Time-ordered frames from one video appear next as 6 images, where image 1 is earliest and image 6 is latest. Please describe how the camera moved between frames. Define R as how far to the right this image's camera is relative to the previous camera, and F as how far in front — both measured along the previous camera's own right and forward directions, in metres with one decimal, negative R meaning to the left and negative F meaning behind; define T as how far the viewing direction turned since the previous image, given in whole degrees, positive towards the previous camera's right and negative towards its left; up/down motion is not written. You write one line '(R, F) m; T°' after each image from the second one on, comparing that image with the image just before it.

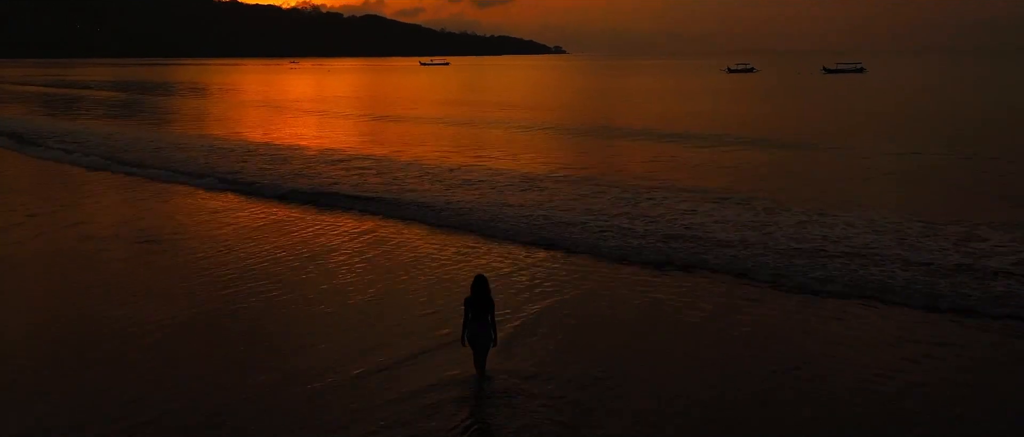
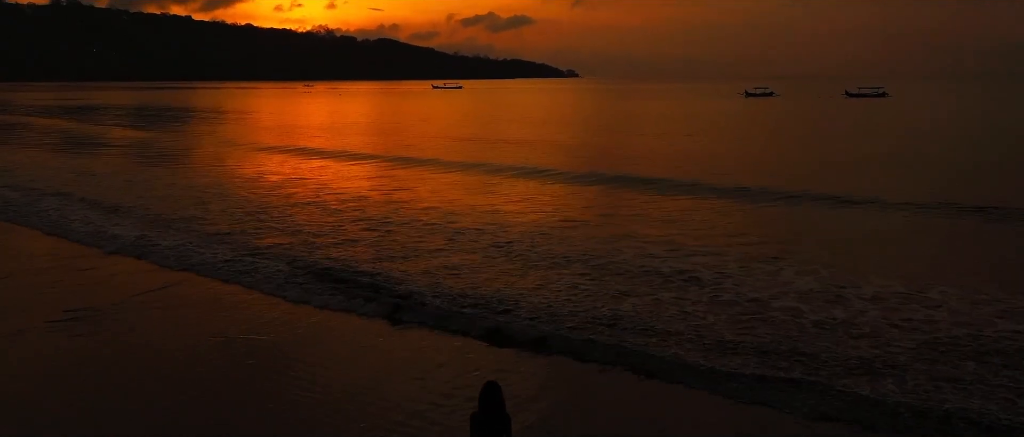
(-0.1, +1.8) m; -1°
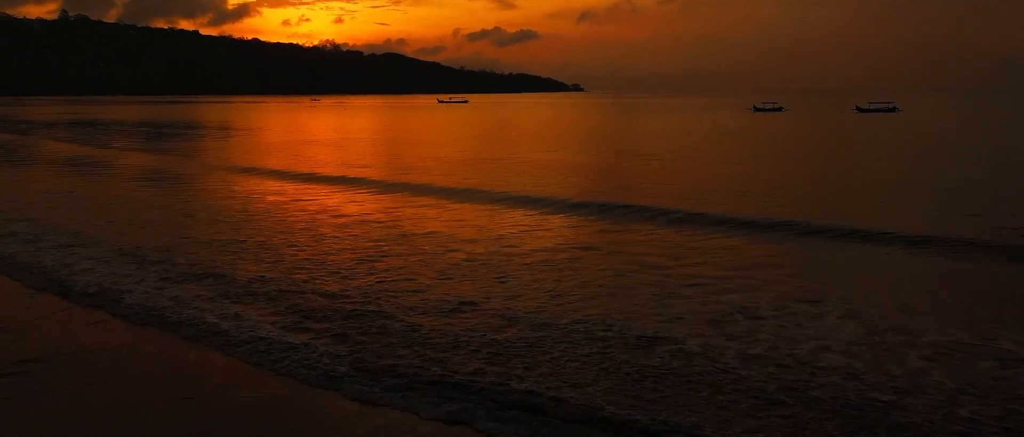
(-0.1, +0.9) m; 0°
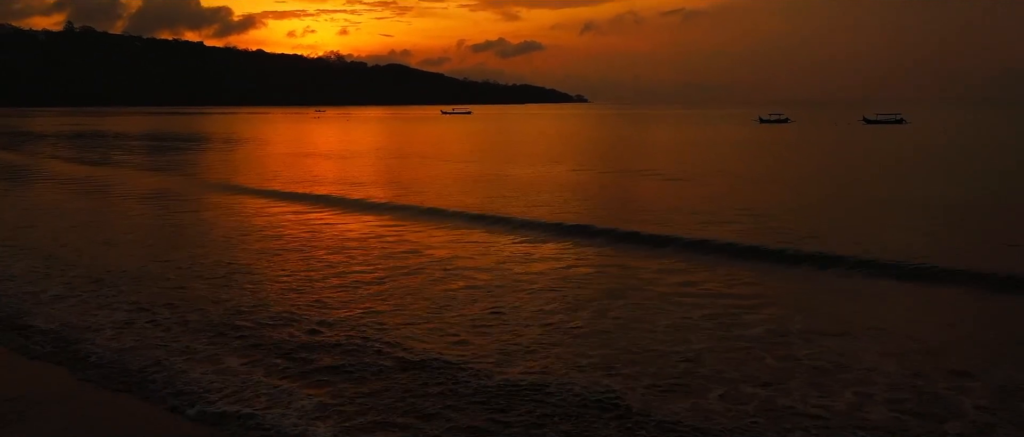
(0.0, +0.8) m; 0°
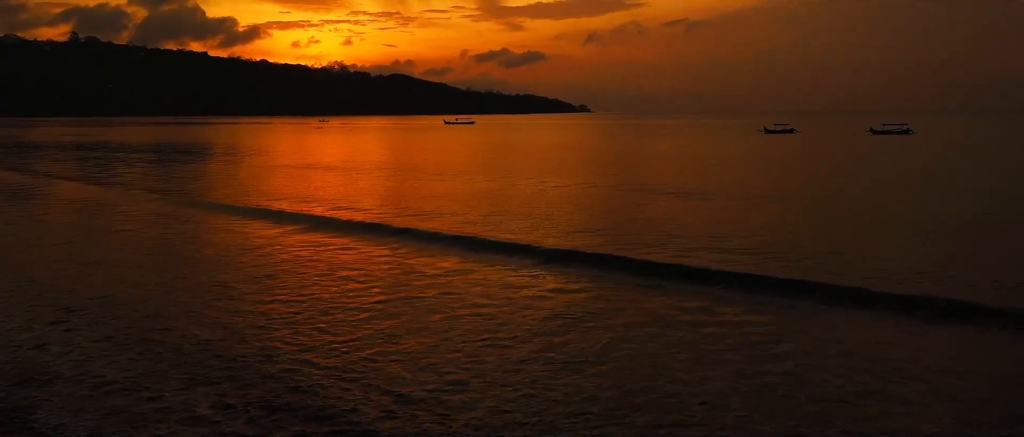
(-0.1, +0.7) m; 0°
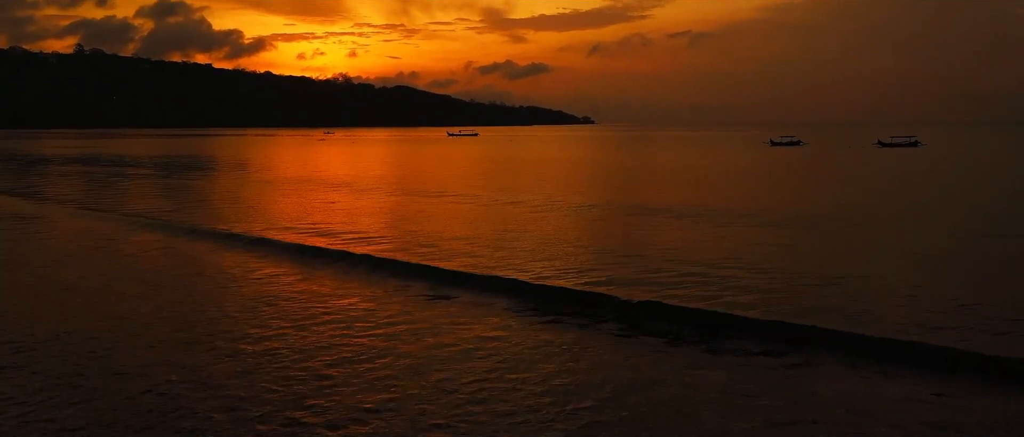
(-0.1, +0.7) m; 0°
